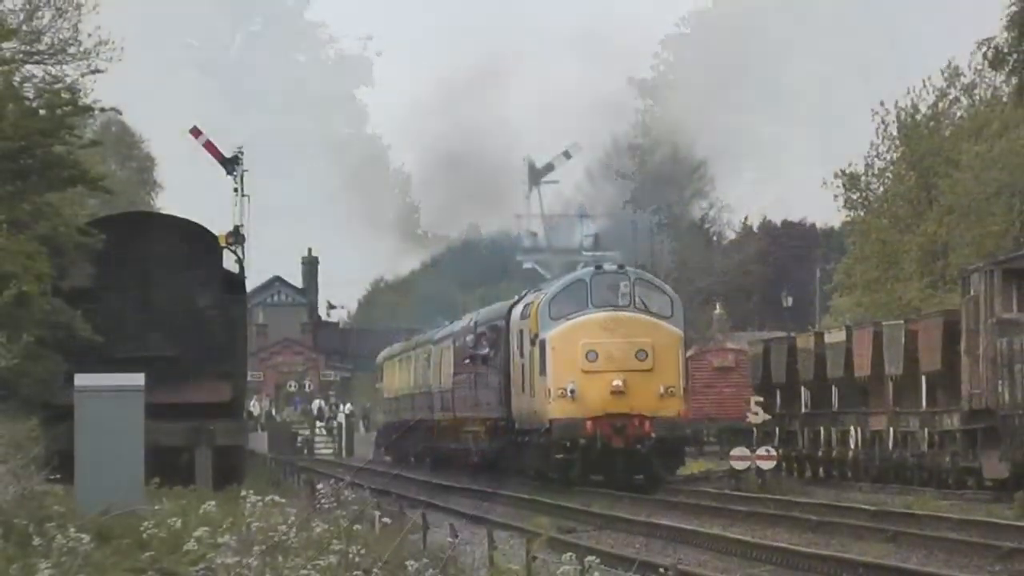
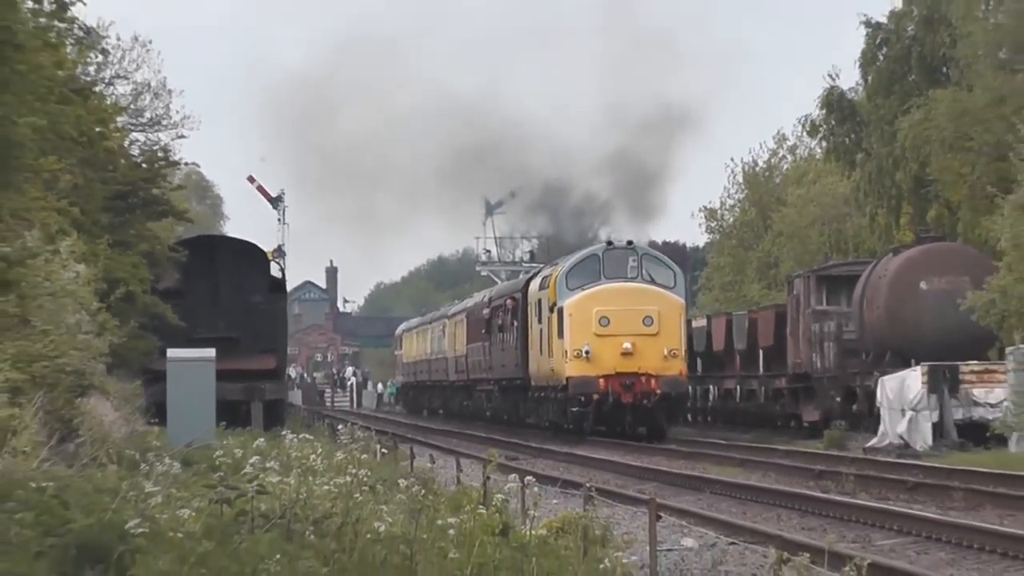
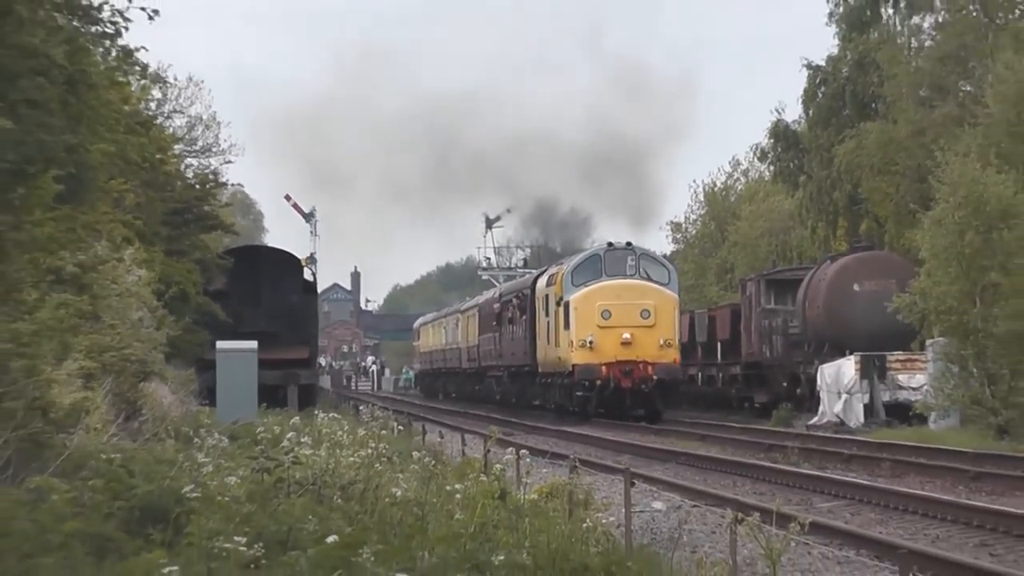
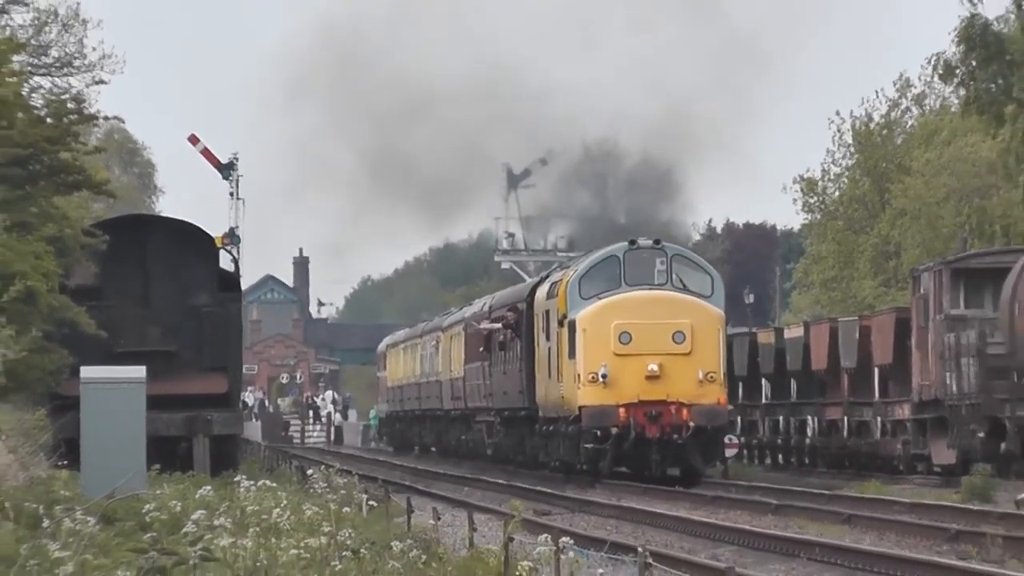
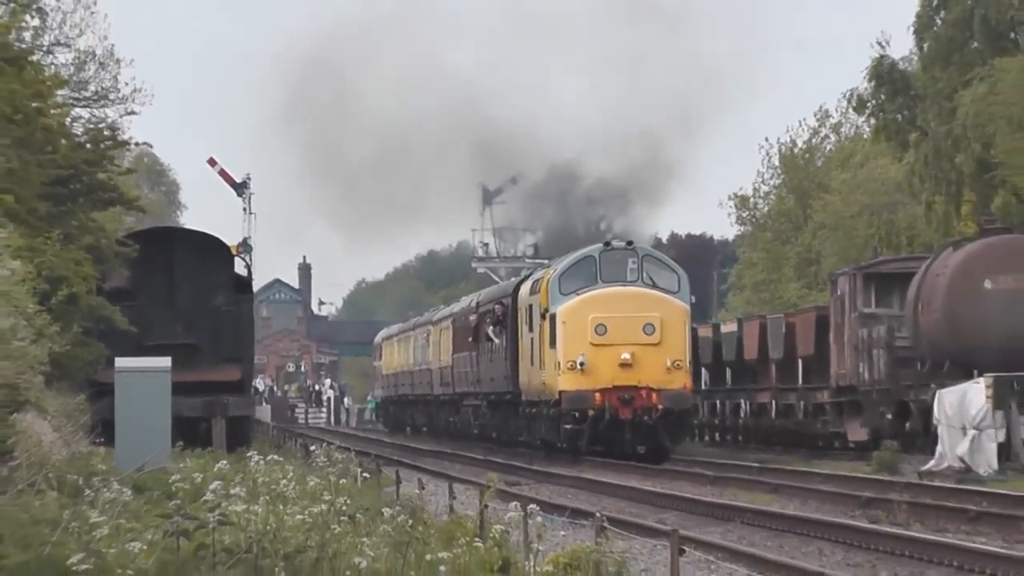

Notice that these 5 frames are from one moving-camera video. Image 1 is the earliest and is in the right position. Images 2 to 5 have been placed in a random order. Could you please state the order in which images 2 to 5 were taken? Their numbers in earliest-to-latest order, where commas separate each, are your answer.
4, 5, 2, 3
